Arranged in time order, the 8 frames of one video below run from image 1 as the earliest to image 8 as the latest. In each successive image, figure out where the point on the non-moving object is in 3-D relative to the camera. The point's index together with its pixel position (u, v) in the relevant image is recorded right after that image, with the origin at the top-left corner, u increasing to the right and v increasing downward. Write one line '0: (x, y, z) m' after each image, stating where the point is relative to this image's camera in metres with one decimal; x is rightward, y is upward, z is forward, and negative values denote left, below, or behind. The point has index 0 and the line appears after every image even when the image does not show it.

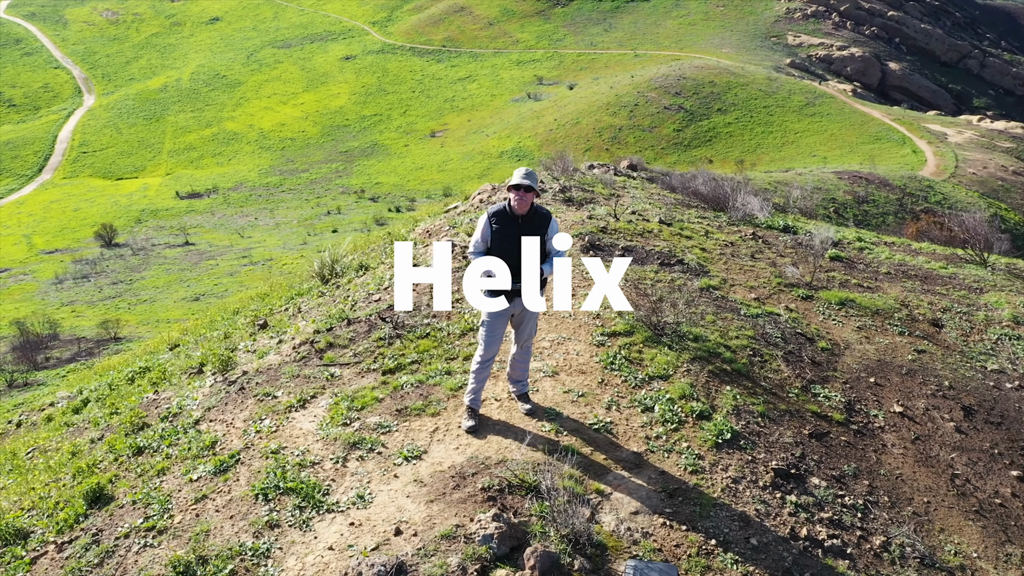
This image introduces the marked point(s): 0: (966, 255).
0: (+5.8, +0.4, +10.4) m
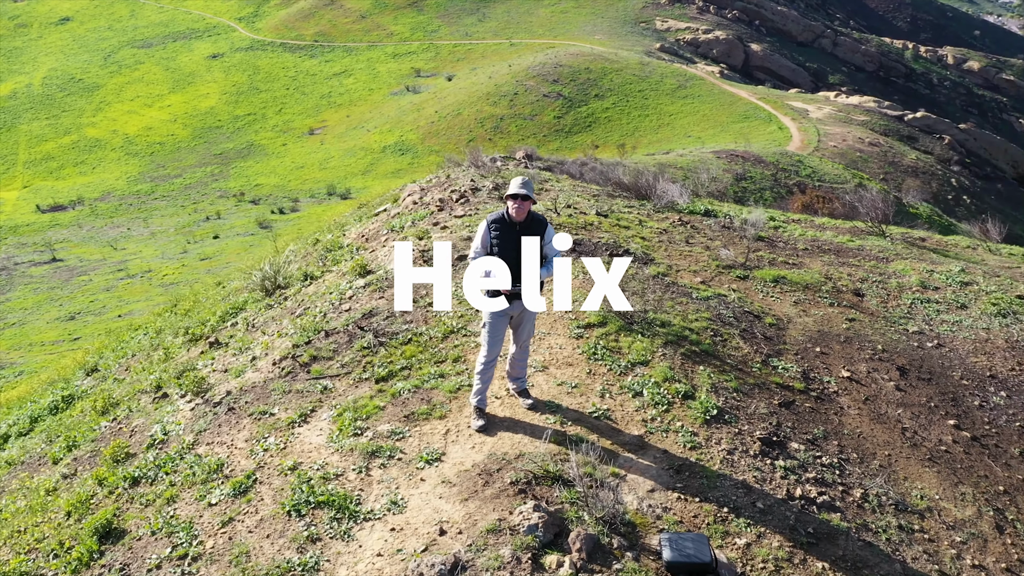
0: (+4.9, +0.8, +11.3) m
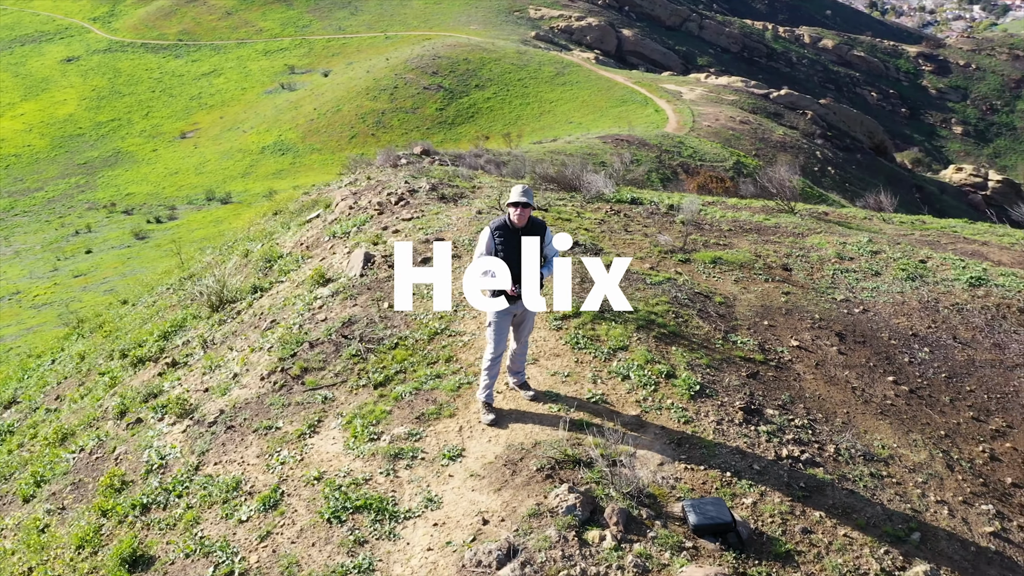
0: (+3.9, +1.2, +12.2) m
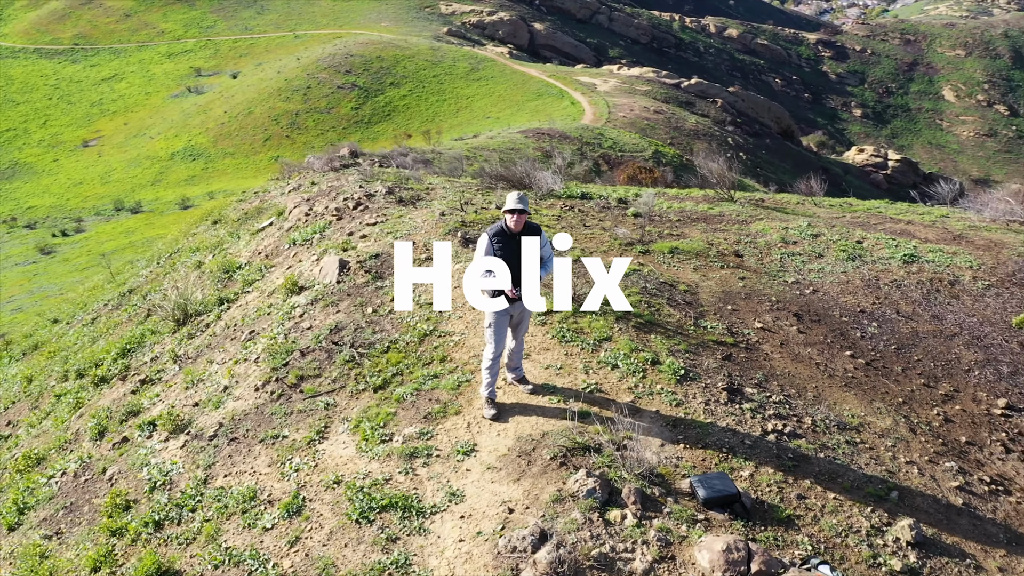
0: (+3.2, +1.4, +12.7) m
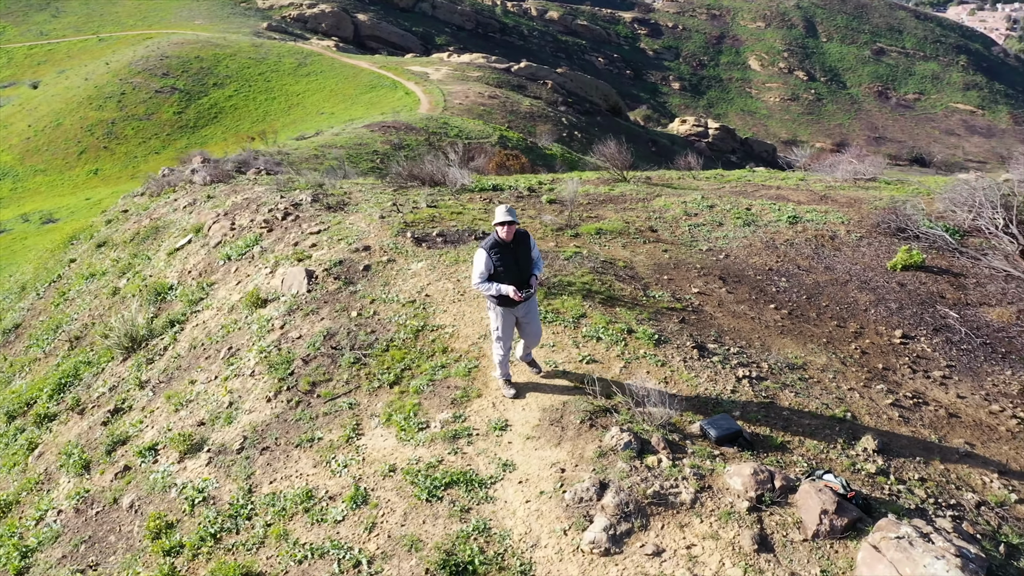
0: (+1.6, +1.9, +13.7) m
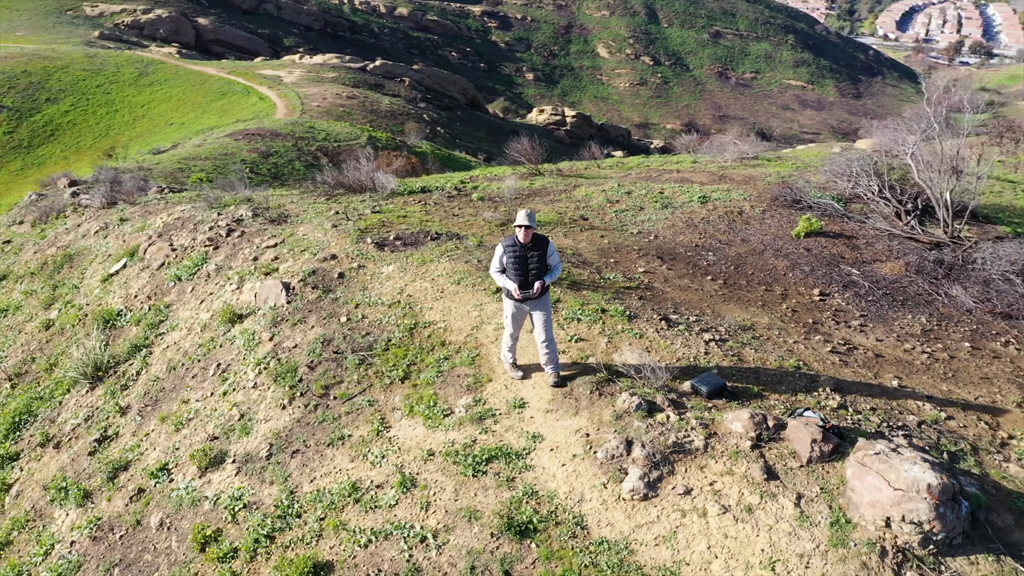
0: (+0.2, +2.1, +14.4) m
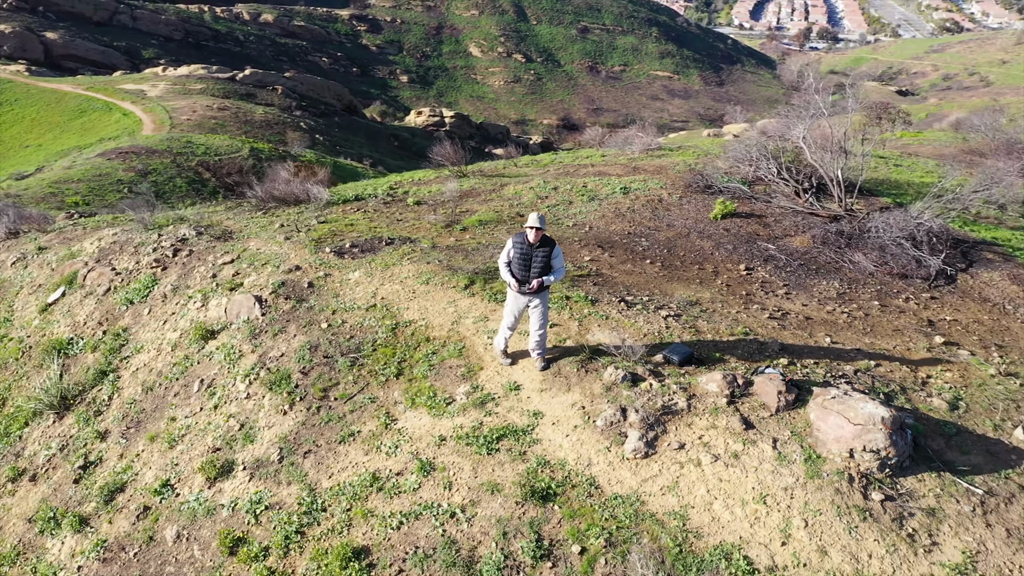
0: (-1.2, +2.1, +14.9) m
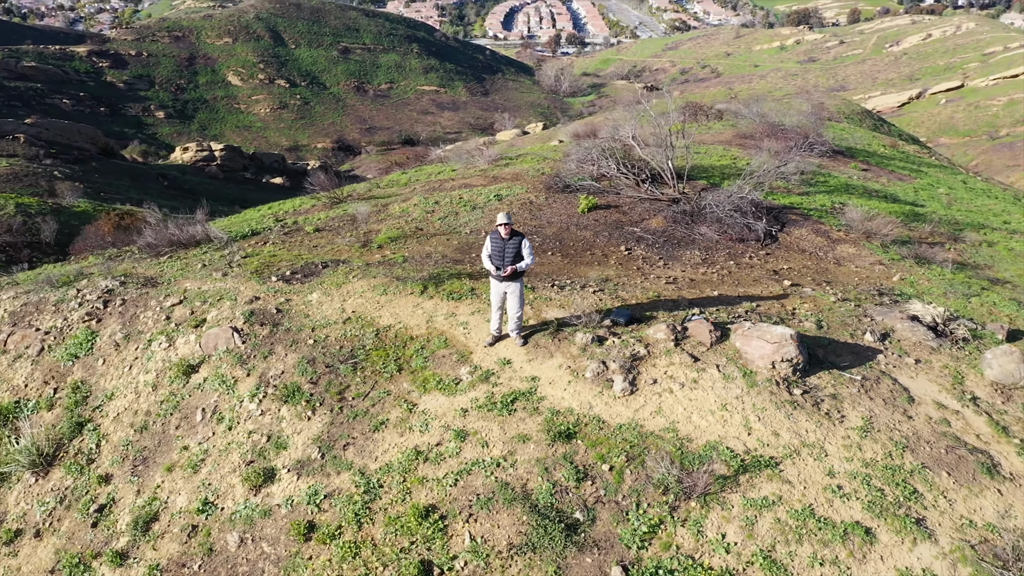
0: (-3.6, +1.7, +15.8) m
